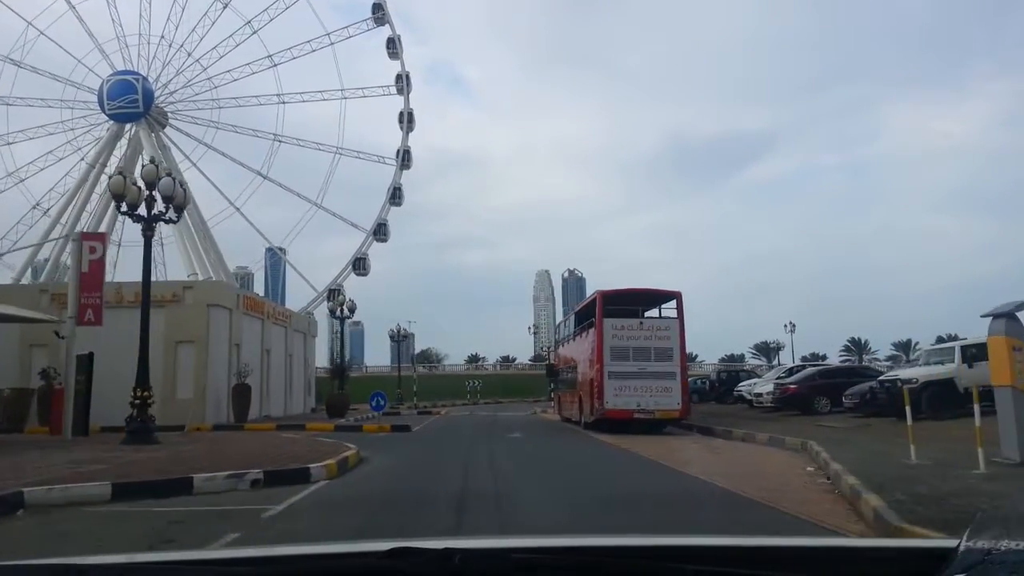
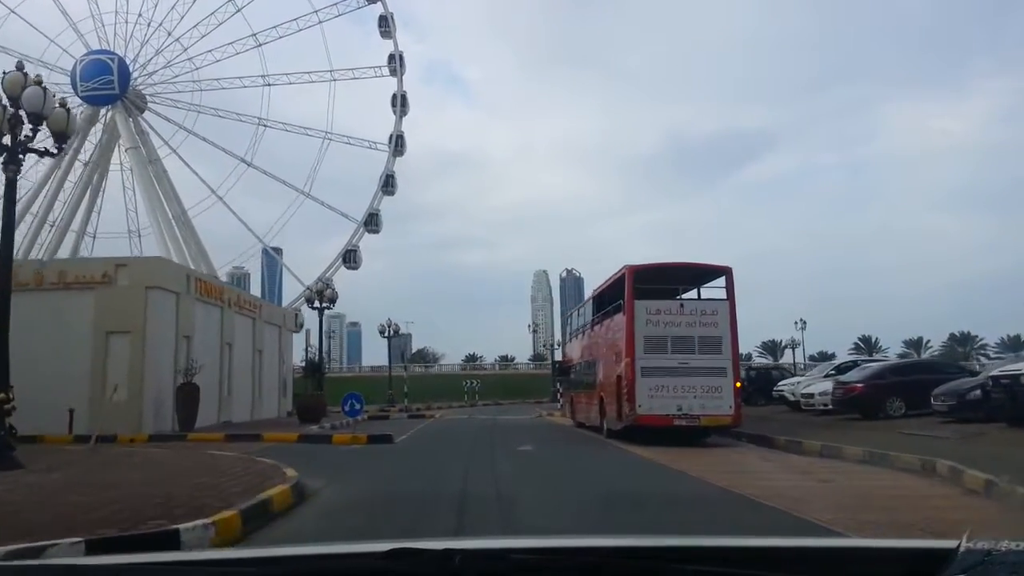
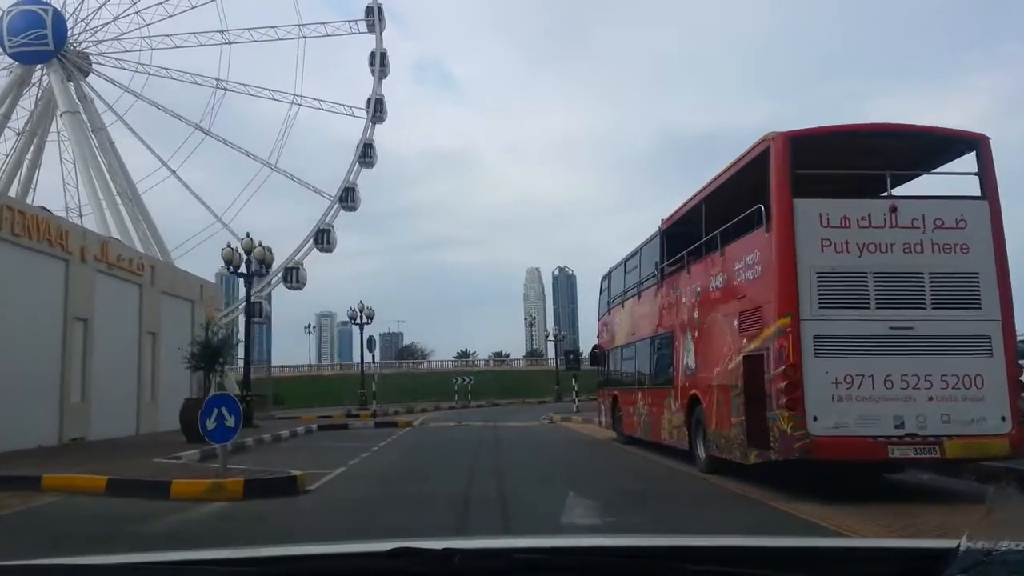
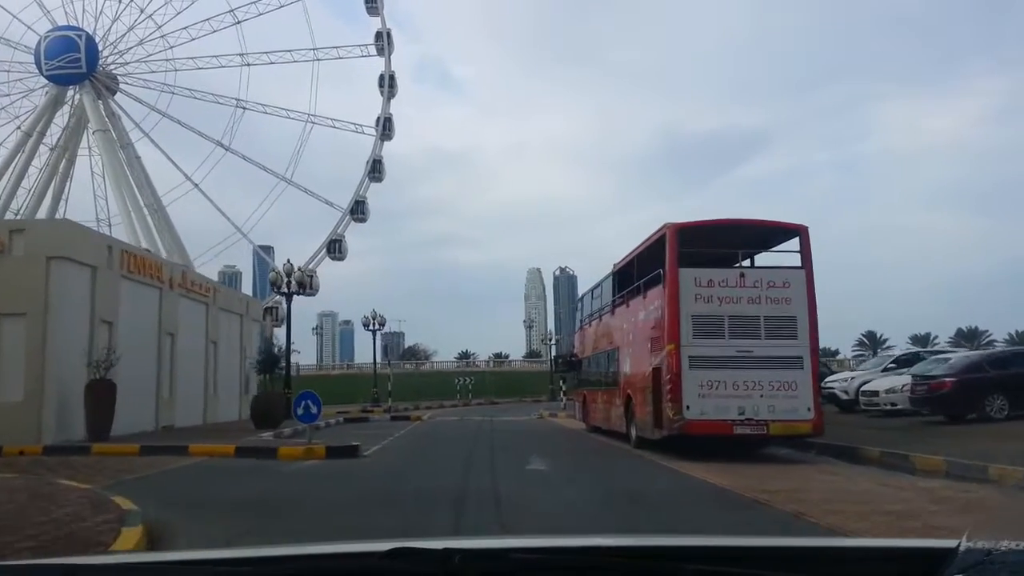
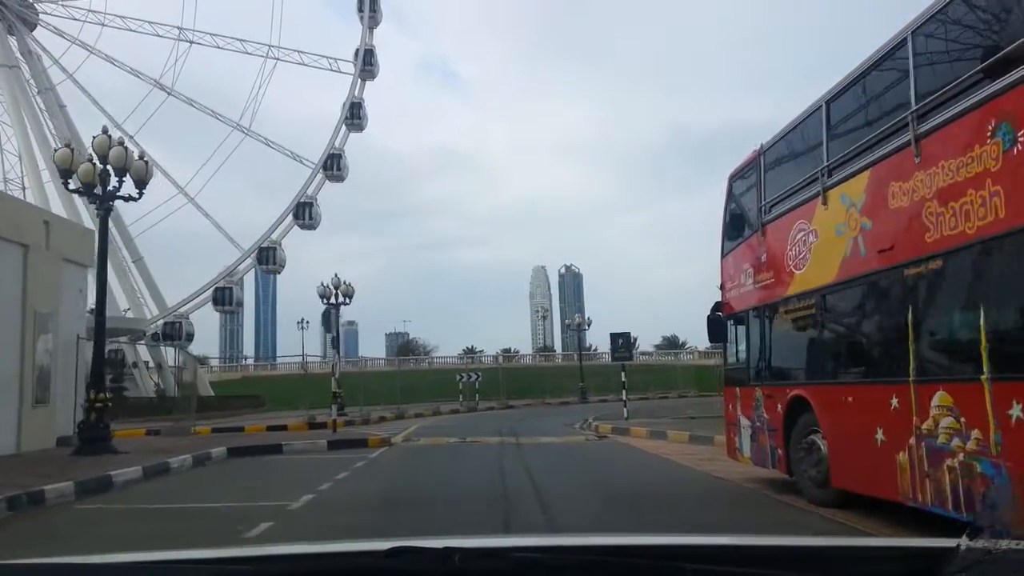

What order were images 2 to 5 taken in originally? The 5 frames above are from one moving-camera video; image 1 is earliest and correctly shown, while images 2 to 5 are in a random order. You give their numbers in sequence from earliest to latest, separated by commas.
2, 4, 3, 5
